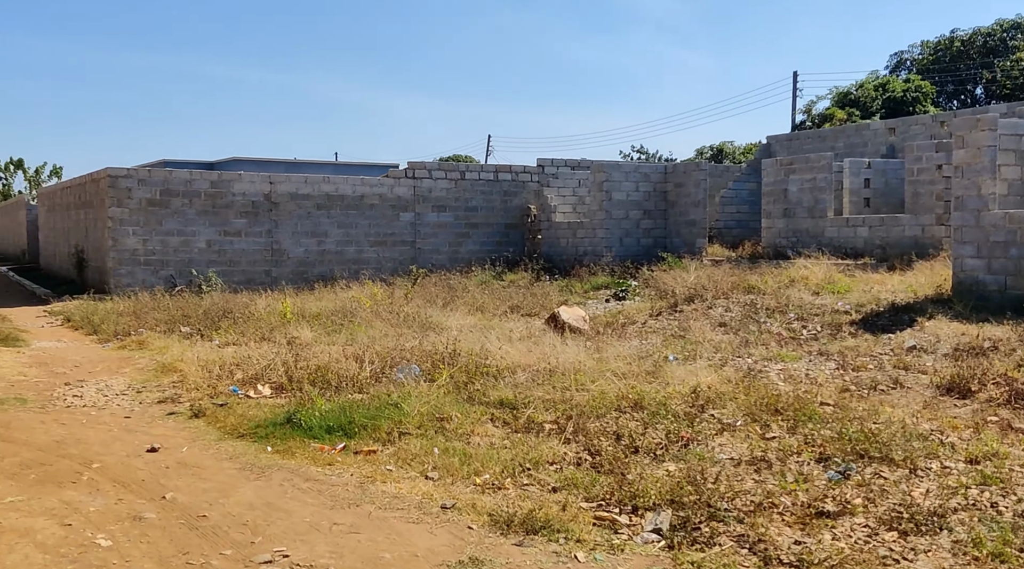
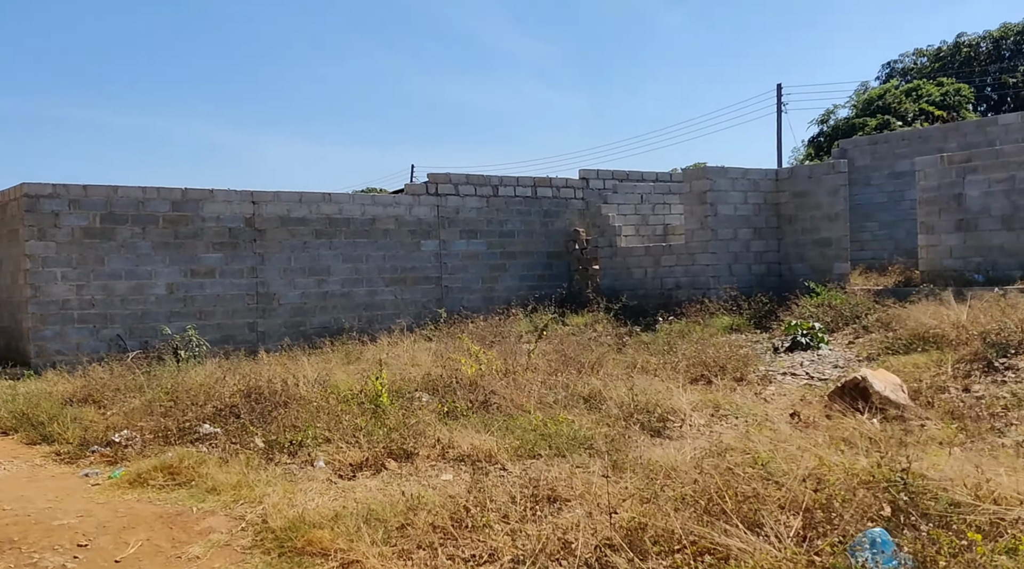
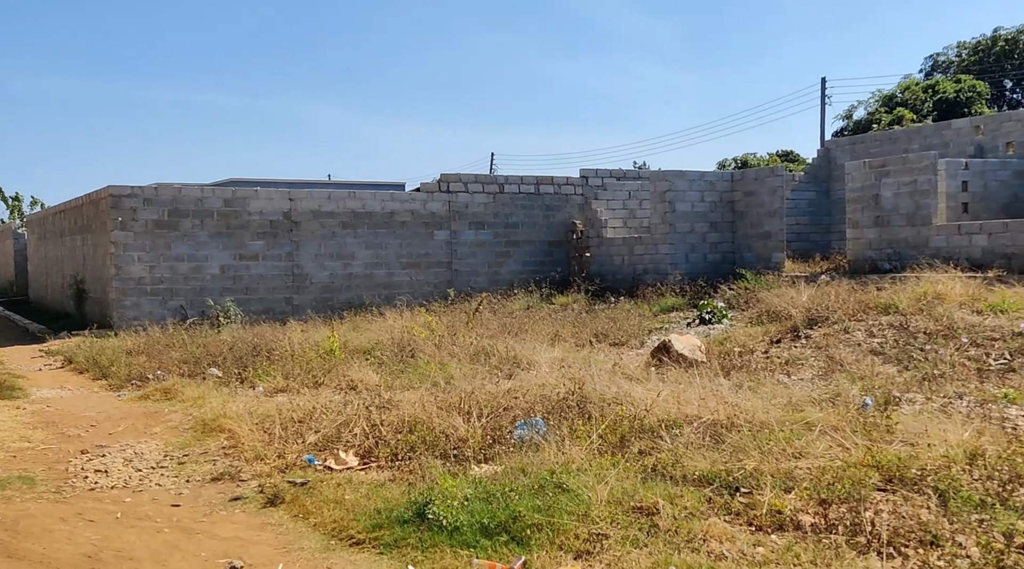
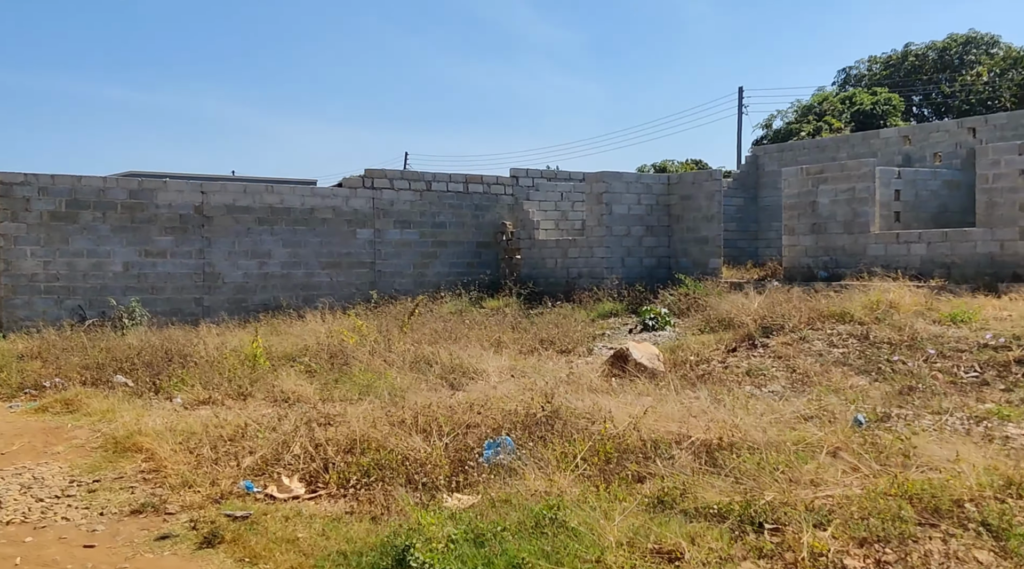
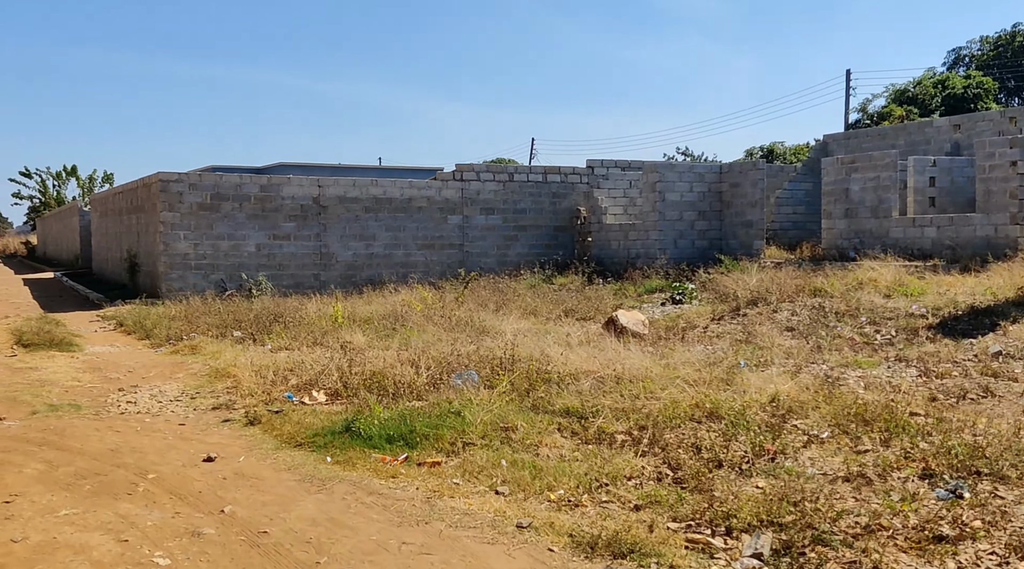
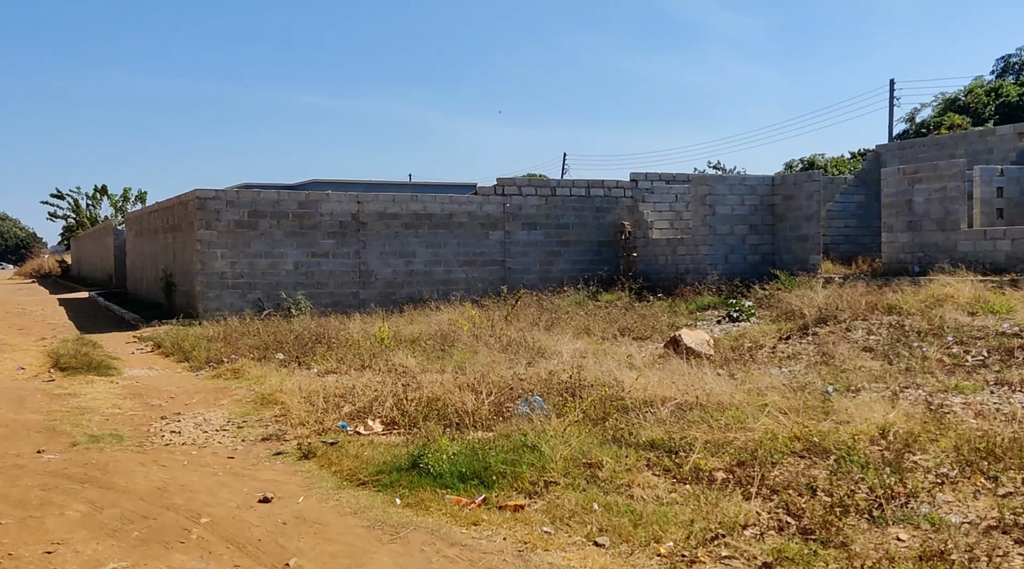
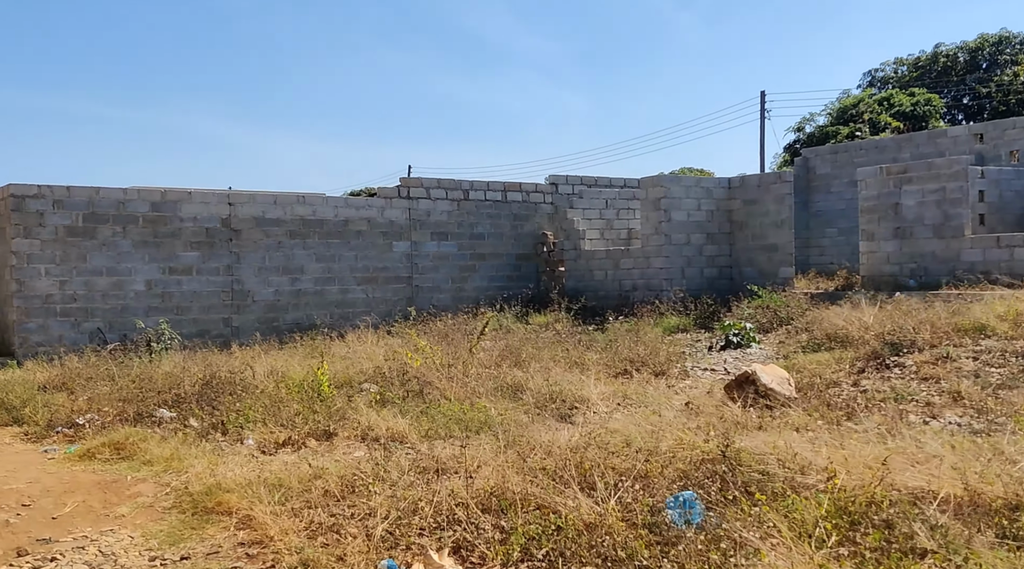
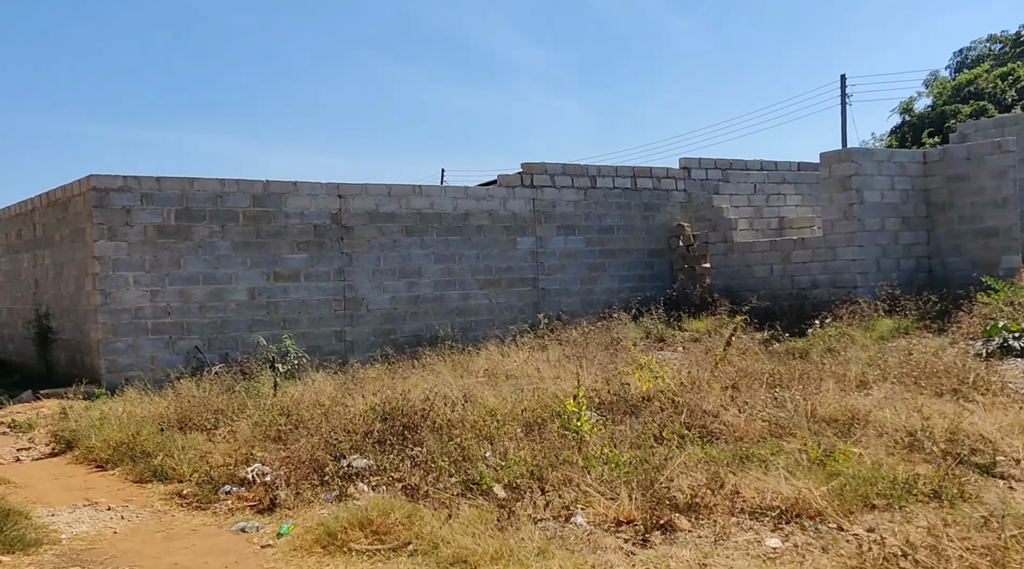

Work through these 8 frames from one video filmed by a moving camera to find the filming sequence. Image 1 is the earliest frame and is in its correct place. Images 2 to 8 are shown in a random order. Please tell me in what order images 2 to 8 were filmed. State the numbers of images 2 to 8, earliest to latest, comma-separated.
5, 6, 3, 4, 7, 2, 8
